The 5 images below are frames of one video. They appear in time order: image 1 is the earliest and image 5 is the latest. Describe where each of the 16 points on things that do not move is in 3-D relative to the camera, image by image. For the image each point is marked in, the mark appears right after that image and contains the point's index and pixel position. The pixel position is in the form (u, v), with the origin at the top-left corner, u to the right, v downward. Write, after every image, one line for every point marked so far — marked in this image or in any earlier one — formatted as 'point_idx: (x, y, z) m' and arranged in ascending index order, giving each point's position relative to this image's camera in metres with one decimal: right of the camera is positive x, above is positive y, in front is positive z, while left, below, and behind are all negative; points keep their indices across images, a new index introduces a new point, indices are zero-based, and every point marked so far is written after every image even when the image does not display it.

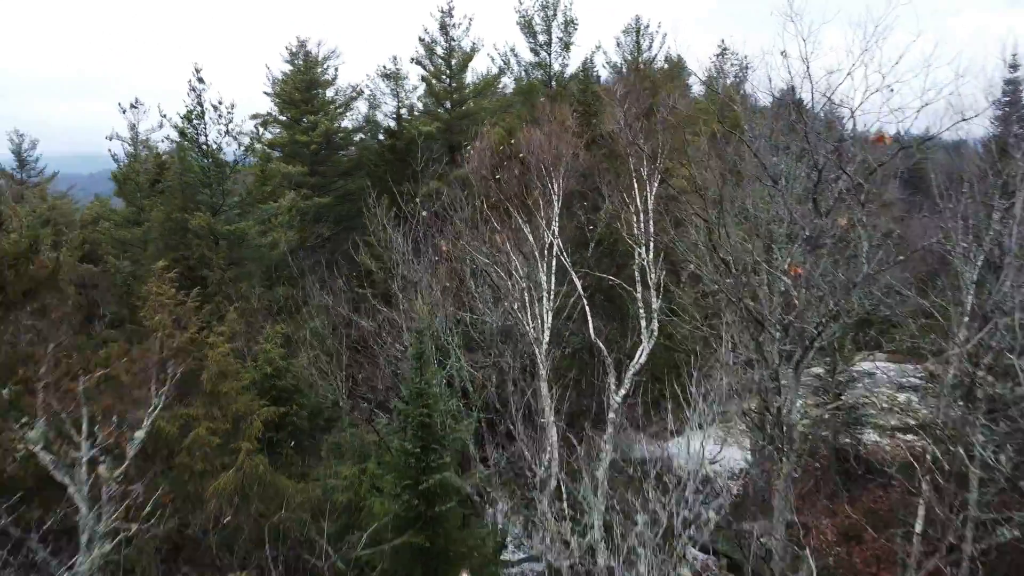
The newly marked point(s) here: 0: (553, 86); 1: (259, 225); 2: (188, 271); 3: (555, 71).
0: (+1.0, +5.0, +19.6) m
1: (-4.3, +1.0, +13.3) m
2: (-4.9, +0.2, +11.9) m
3: (+1.0, +5.3, +19.4) m
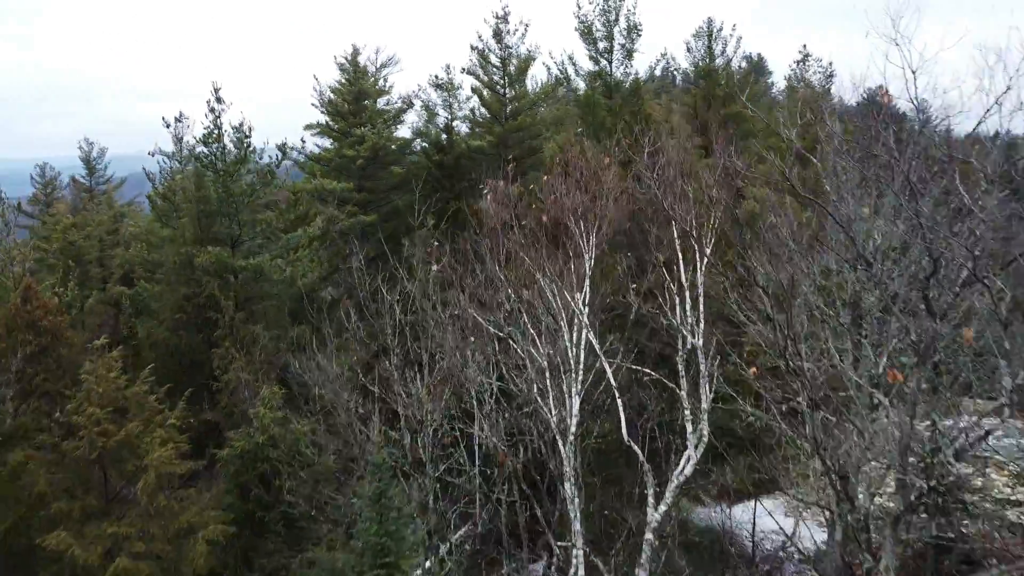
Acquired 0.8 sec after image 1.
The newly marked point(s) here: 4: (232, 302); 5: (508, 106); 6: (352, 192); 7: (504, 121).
0: (+2.3, +4.3, +18.0) m
1: (-3.6, +0.5, +12.3) m
2: (-4.3, -0.3, +10.9) m
3: (+2.3, +4.6, +17.8) m
4: (-3.9, -0.2, +11.0) m
5: (-0.1, +4.5, +19.6) m
6: (-4.0, +2.4, +19.8) m
7: (-0.2, +4.2, +19.8) m
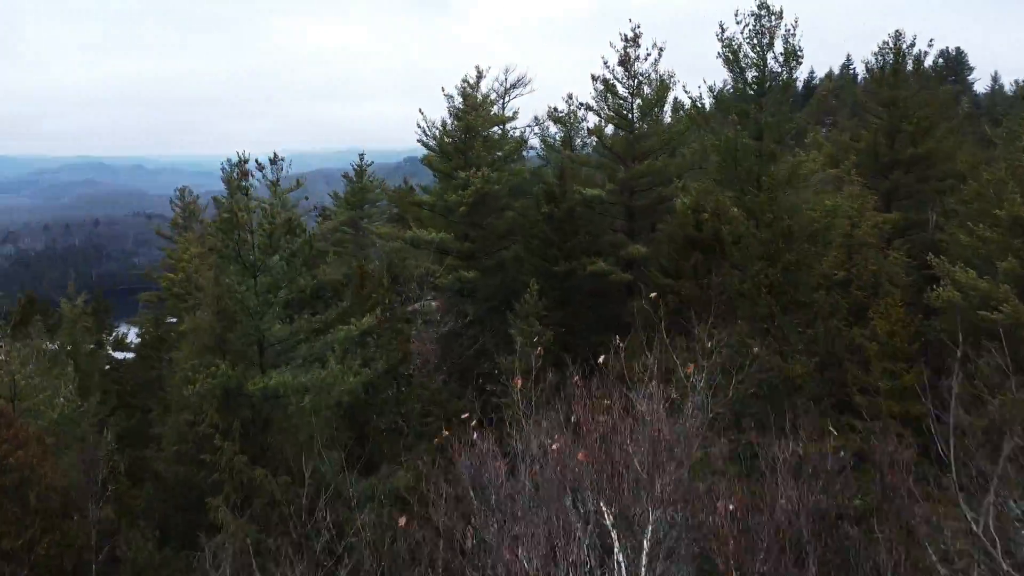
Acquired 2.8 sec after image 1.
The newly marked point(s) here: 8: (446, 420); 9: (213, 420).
0: (+4.6, +2.7, +14.4) m
1: (-2.4, -1.0, +10.0) m
2: (-3.5, -1.7, +8.8) m
3: (+4.6, +3.0, +14.2) m
4: (-3.0, -1.6, +8.7) m
5: (+2.6, +2.9, +16.5) m
6: (-1.3, +1.0, +17.4) m
7: (+2.5, +2.6, +16.6) m
8: (-1.2, -2.5, +14.7) m
9: (-3.2, -1.5, +8.6) m
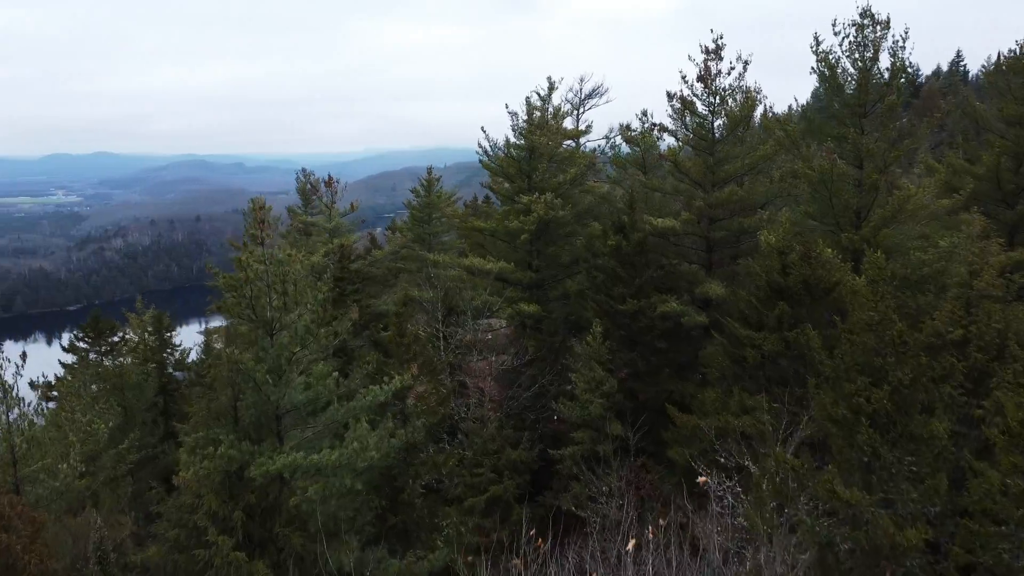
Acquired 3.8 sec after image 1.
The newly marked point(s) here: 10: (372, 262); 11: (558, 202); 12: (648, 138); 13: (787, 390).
0: (+5.6, +1.9, +12.5) m
1: (-1.9, -1.6, +8.9) m
2: (-3.1, -2.4, +7.8) m
3: (+5.6, +2.2, +12.3) m
4: (-2.7, -2.3, +7.7) m
5: (+3.8, +2.2, +14.8) m
6: (0.0, +0.3, +16.1) m
7: (+3.7, +1.9, +15.0) m
8: (-0.2, -3.1, +13.5) m
9: (-2.9, -2.1, +7.6) m
10: (-3.3, +0.6, +18.5) m
11: (+0.9, +1.7, +16.0) m
12: (+2.8, +3.1, +16.5) m
13: (+3.9, -1.4, +11.1) m
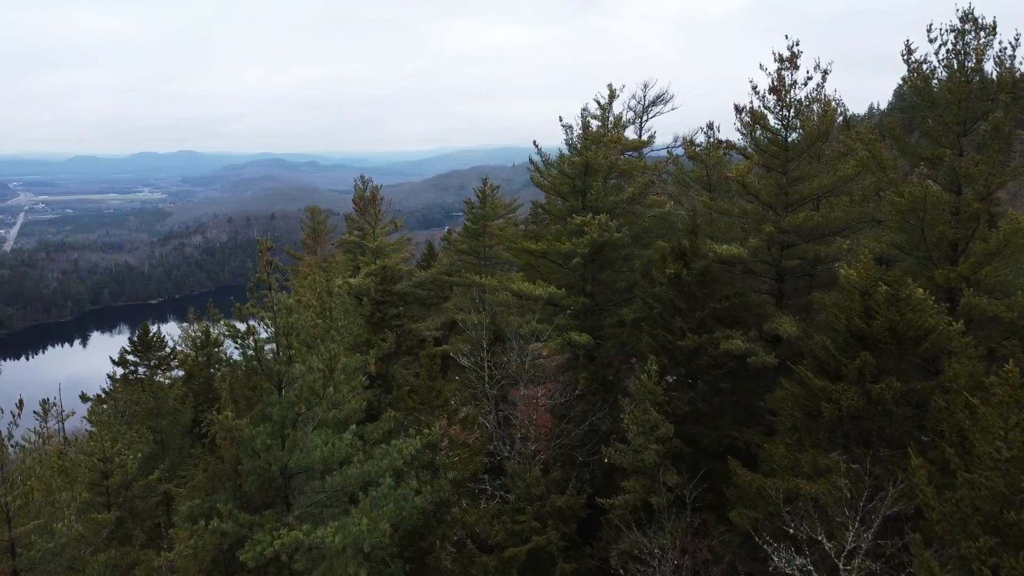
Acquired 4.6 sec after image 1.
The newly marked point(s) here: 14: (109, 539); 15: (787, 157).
0: (+6.2, +1.3, +10.9) m
1: (-1.6, -2.1, +8.0) m
2: (-2.8, -2.9, +7.0) m
3: (+6.2, +1.6, +10.7) m
4: (-2.4, -2.8, +6.9) m
5: (+4.7, +1.6, +13.3) m
6: (+1.0, -0.2, +15.0) m
7: (+4.6, +1.3, +13.5) m
8: (+0.5, -3.7, +12.4) m
9: (-2.7, -2.6, +6.7) m
10: (-2.1, +0.1, +17.6) m
11: (+1.9, +1.2, +14.8) m
12: (+3.9, +2.6, +15.2) m
13: (+4.4, -2.0, +9.7) m
14: (-6.6, -4.1, +12.9) m
15: (+4.7, +2.2, +13.5) m
